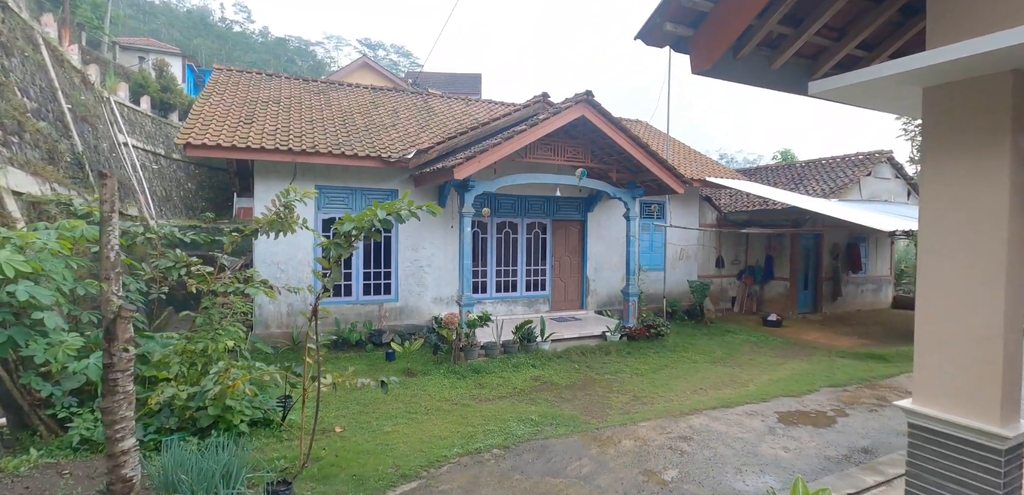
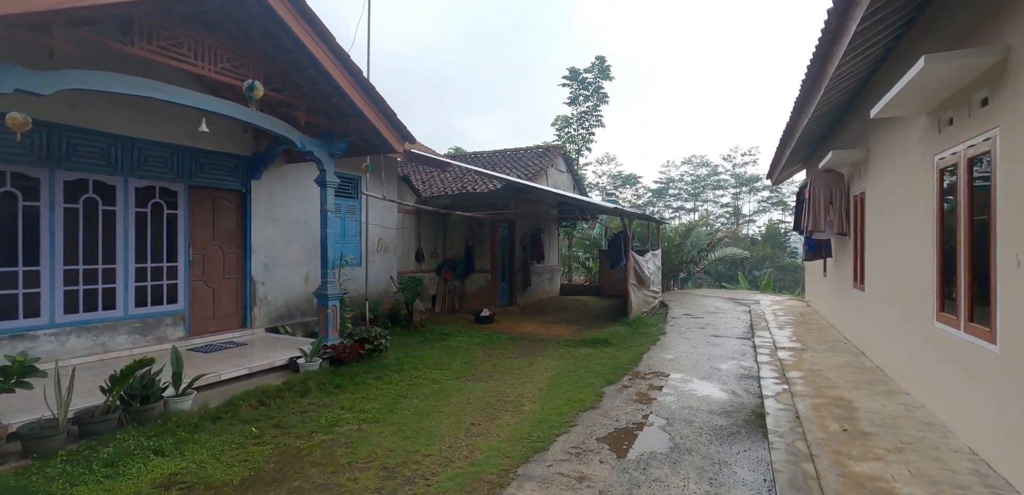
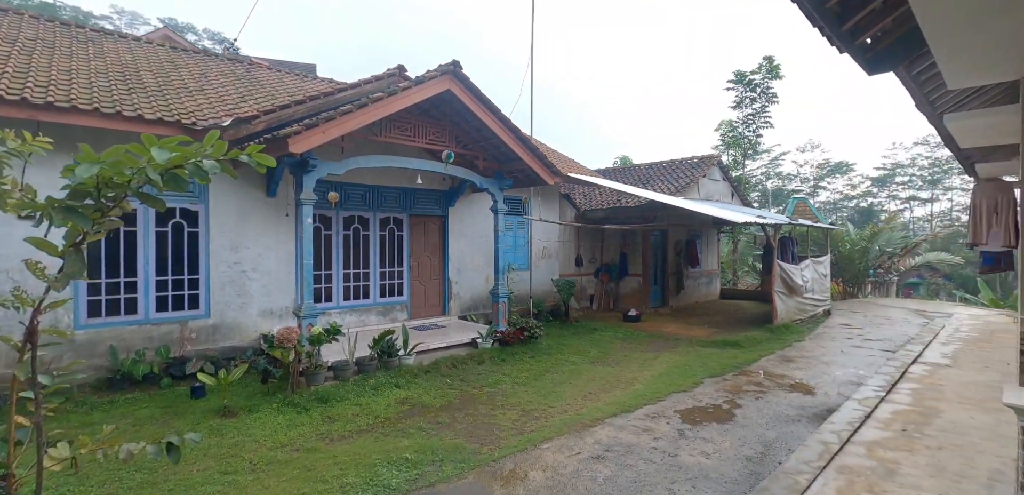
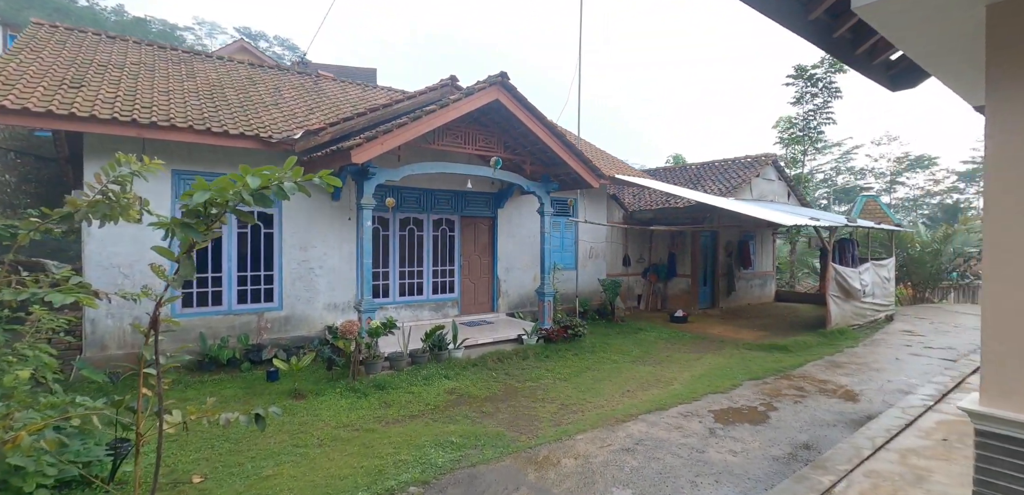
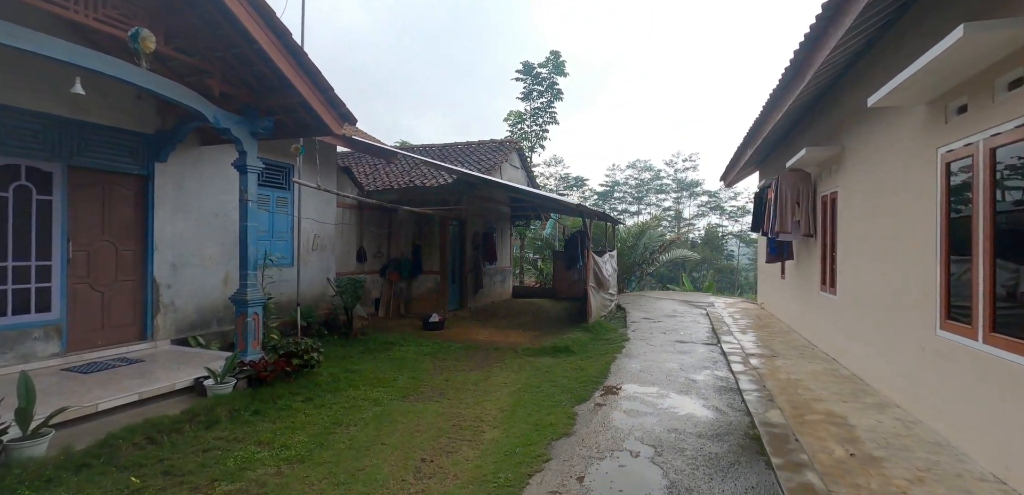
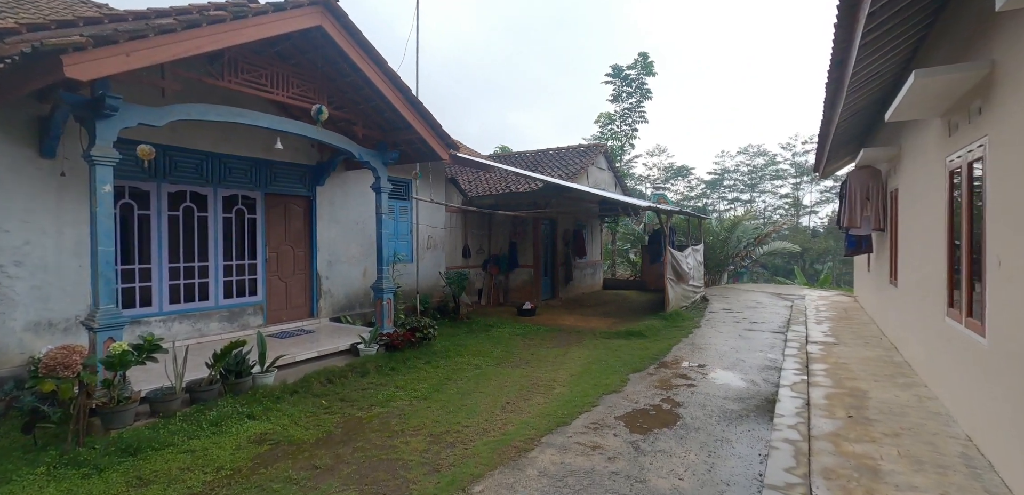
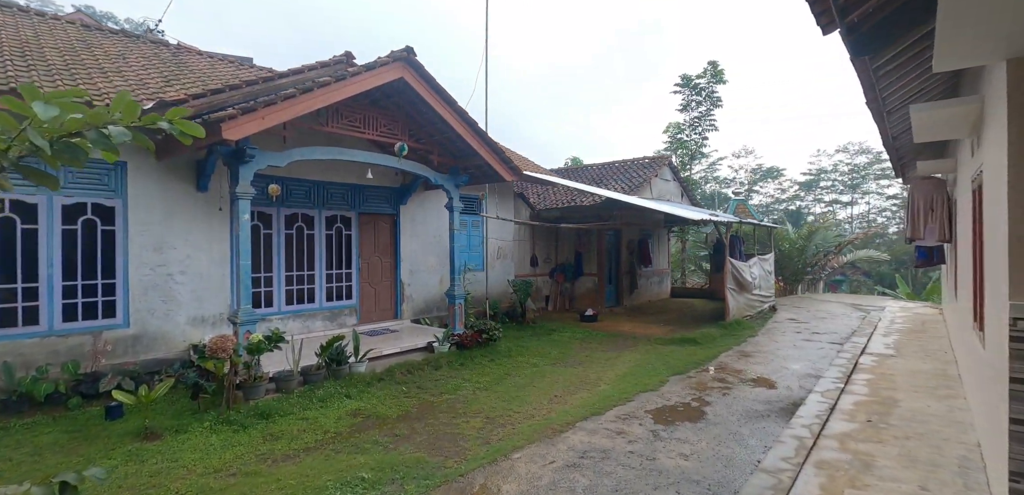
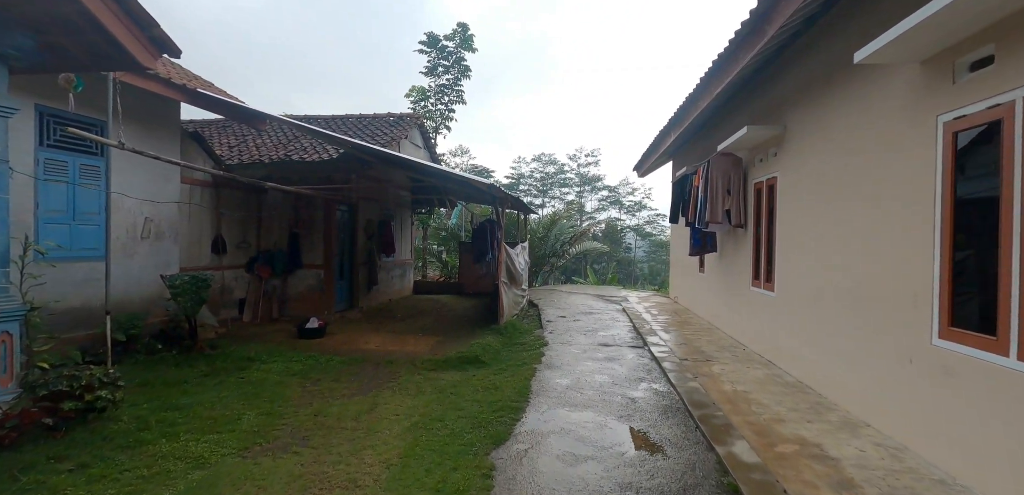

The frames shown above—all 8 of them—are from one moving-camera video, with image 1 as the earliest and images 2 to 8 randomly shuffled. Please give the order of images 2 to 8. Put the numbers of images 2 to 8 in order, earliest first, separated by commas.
4, 3, 7, 6, 2, 5, 8
